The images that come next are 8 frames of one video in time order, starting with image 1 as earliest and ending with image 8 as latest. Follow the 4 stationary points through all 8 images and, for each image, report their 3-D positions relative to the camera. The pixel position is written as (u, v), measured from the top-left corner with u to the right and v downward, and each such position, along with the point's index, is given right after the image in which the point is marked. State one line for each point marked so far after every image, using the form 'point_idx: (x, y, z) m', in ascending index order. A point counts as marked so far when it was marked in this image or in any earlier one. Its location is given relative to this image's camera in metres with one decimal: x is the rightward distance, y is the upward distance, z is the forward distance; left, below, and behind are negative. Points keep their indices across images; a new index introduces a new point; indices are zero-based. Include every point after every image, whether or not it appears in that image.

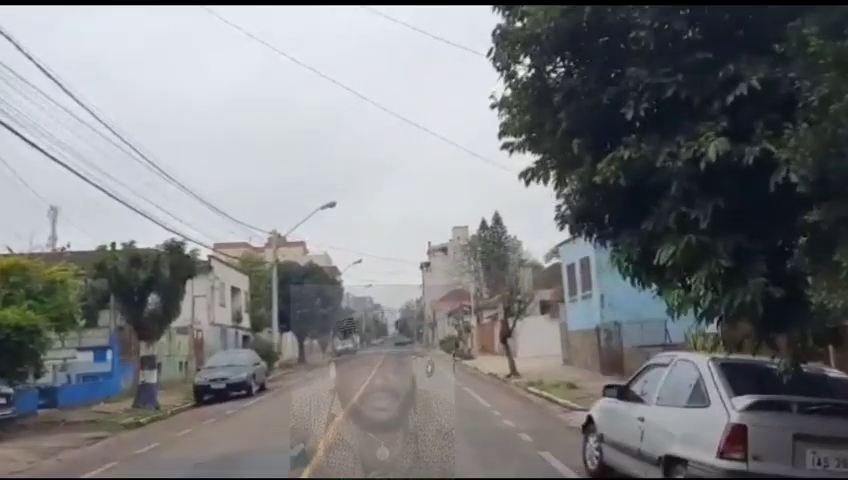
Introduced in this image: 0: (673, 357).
0: (+2.2, -1.0, +7.9) m
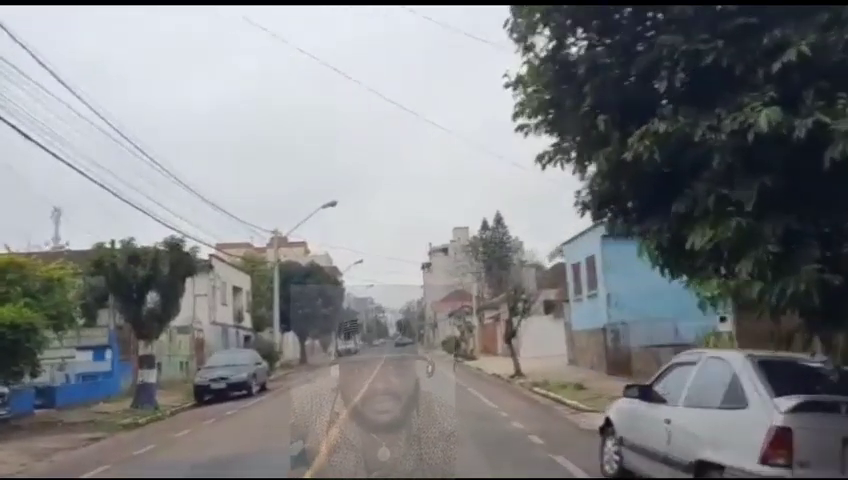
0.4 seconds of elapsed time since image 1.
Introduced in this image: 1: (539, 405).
0: (+2.3, -0.9, +7.4) m
1: (+2.5, -3.6, +19.8) m
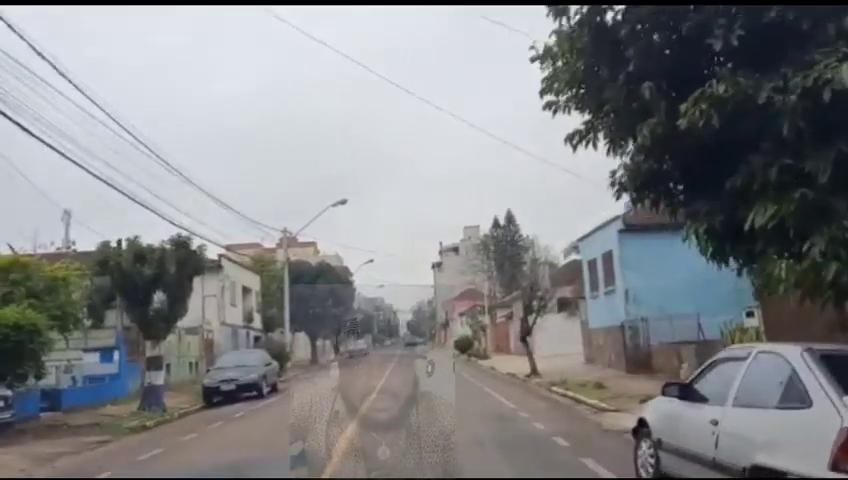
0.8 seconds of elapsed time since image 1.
0: (+2.4, -0.8, +6.8) m
1: (+2.8, -3.5, +19.1) m
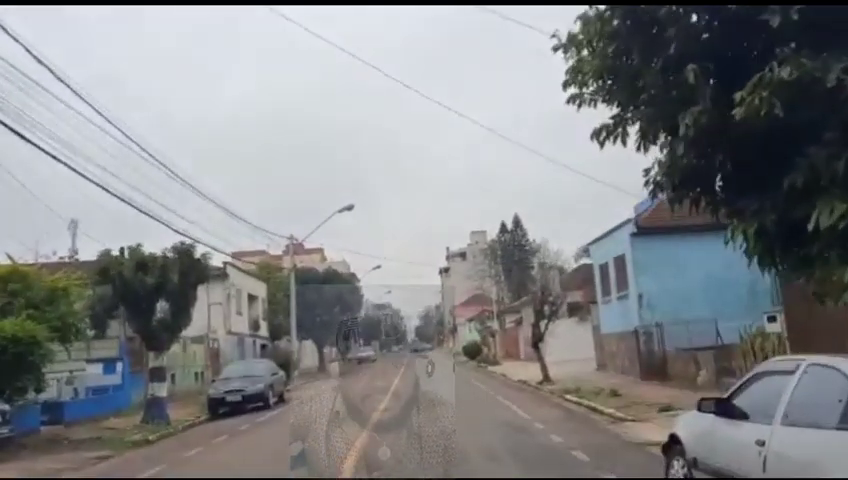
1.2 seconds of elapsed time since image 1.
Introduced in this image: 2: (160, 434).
0: (+2.6, -0.8, +6.2) m
1: (+3.1, -3.6, +18.5) m
2: (-5.7, -4.2, +19.6) m
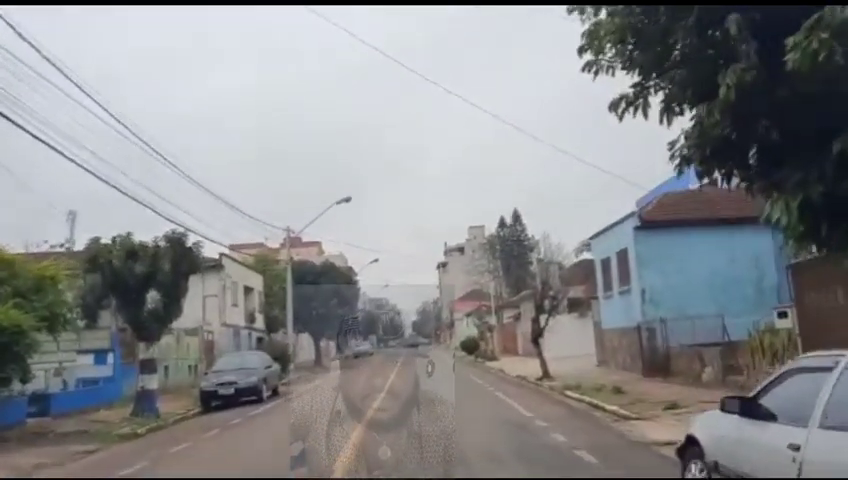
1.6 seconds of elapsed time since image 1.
0: (+2.6, -0.7, +5.6) m
1: (+3.0, -3.4, +17.9) m
2: (-5.8, -4.0, +19.0) m
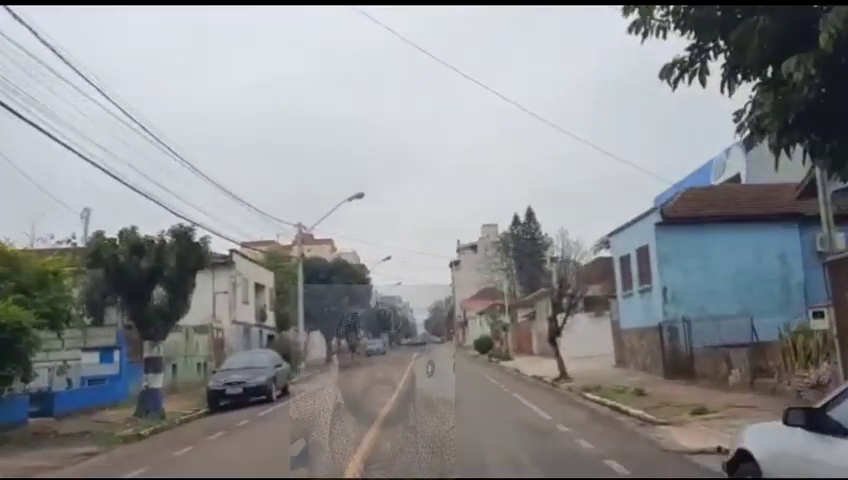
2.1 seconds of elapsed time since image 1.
0: (+2.7, -0.7, +4.8) m
1: (+3.3, -3.3, +17.1) m
2: (-5.5, -3.8, +18.3) m
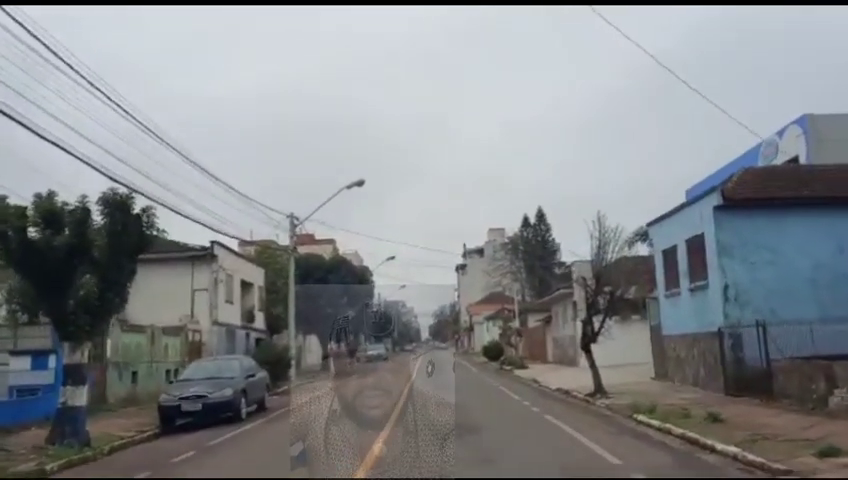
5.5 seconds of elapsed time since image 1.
0: (+2.8, -0.2, -0.1) m
1: (+3.4, -2.9, +12.2) m
2: (-5.4, -3.3, +13.5) m
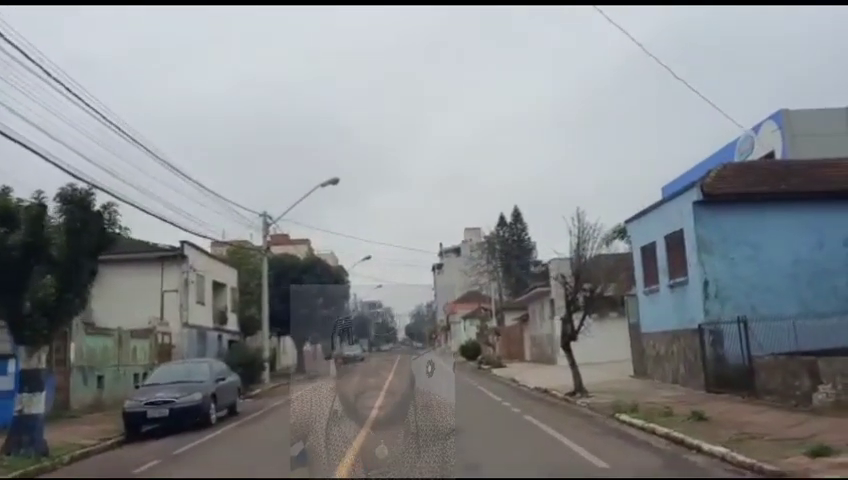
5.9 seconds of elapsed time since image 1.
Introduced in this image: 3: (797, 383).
0: (+2.7, -0.1, -0.6) m
1: (+3.1, -2.8, +11.7) m
2: (-5.7, -3.3, +12.8) m
3: (+6.7, -2.5, +16.1) m
